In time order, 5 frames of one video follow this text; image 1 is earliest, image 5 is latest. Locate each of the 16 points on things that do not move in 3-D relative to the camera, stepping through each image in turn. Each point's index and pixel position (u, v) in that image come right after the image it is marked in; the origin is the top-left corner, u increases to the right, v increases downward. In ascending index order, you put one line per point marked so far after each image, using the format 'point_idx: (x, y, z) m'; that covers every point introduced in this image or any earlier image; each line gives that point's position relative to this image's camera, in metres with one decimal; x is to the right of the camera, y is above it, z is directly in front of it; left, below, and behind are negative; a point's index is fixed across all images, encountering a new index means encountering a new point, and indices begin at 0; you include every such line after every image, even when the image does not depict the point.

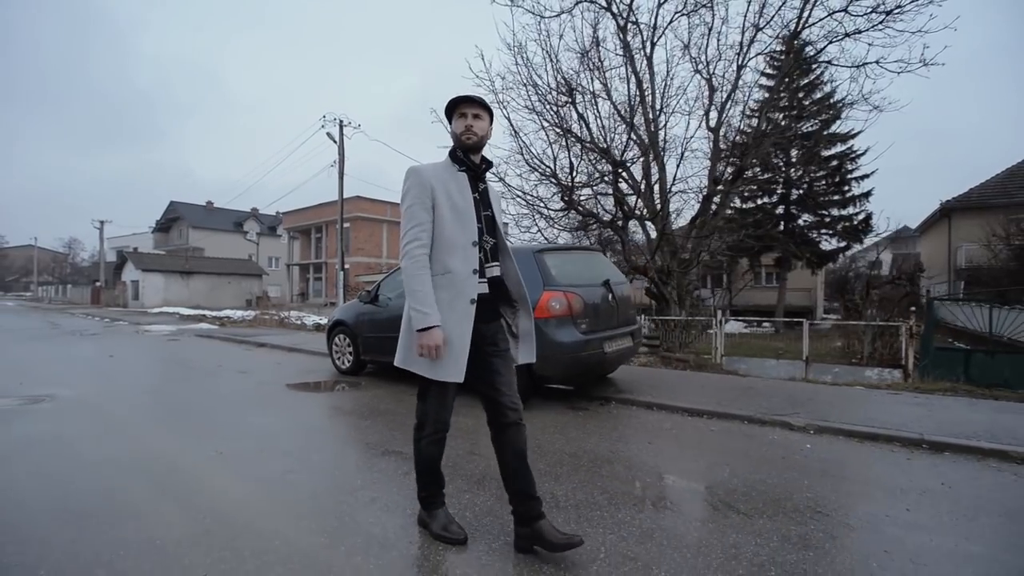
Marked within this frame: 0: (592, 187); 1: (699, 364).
0: (+1.7, +2.4, +14.3) m
1: (+3.5, -1.4, +11.3) m
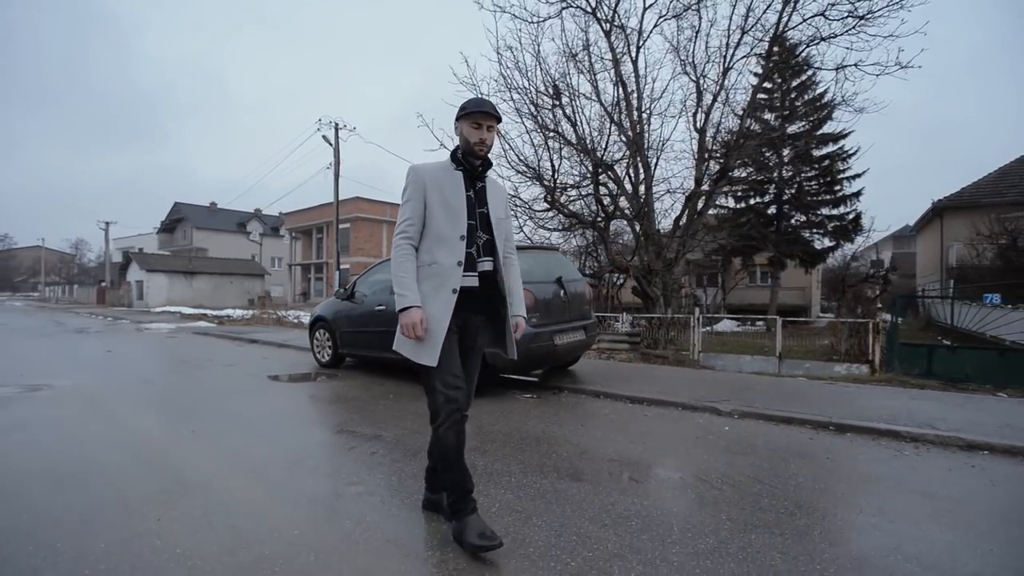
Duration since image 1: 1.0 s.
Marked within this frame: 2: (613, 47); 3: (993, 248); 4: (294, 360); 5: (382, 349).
0: (+1.4, +2.4, +14.7) m
1: (+3.2, -1.4, +11.6) m
2: (+2.6, +6.2, +15.5) m
3: (+14.6, +1.2, +18.3) m
4: (-3.1, -1.0, +8.4) m
5: (-1.6, -0.7, +6.9) m
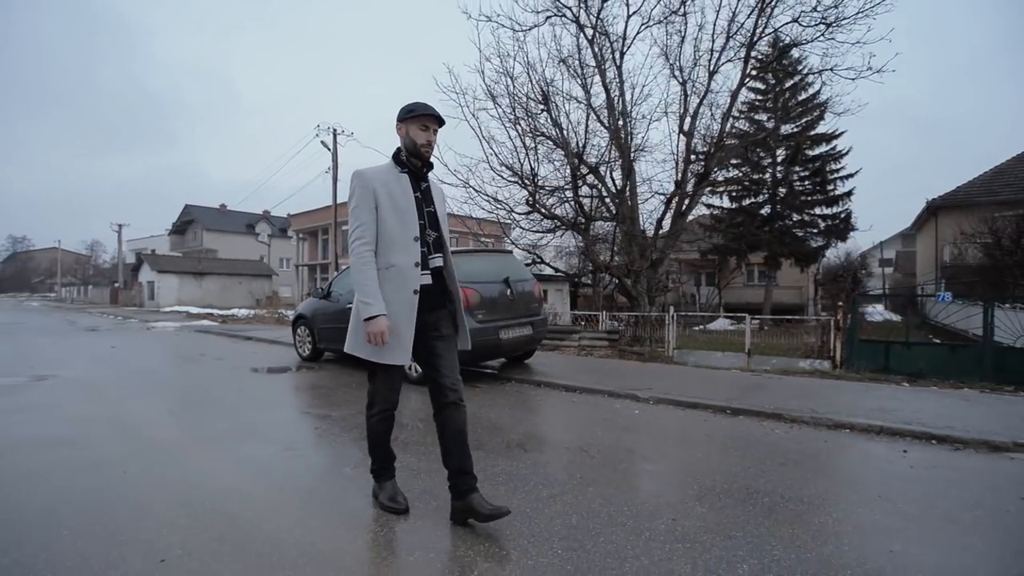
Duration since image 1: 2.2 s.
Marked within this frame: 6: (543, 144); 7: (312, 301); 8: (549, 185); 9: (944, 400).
0: (+1.1, +2.4, +15.2) m
1: (+2.9, -1.4, +12.1) m
2: (+2.3, +6.2, +16.0) m
3: (+14.4, +1.3, +18.6) m
4: (-3.5, -1.0, +9.1) m
5: (-2.0, -0.7, +7.5) m
6: (+0.8, +3.6, +15.1) m
7: (-2.7, -0.2, +8.1) m
8: (+0.9, +2.6, +15.1) m
9: (+4.2, -1.1, +5.9) m
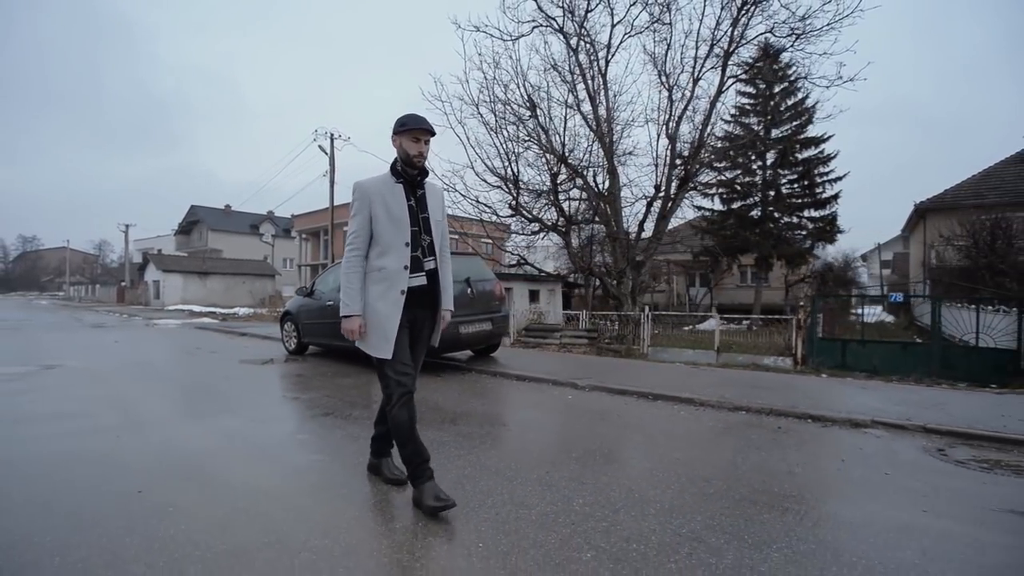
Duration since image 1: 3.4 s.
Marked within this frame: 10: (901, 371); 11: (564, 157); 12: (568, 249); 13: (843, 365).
0: (+0.8, +2.4, +15.9) m
1: (+2.5, -1.4, +12.7) m
2: (+2.0, +6.2, +16.6) m
3: (+14.1, +1.2, +19.1) m
4: (-3.9, -1.0, +9.7) m
5: (-2.5, -0.7, +8.2) m
6: (+0.4, +3.6, +15.7) m
7: (-3.1, -0.2, +8.7) m
8: (+0.6, +2.6, +15.8) m
9: (+3.8, -1.1, +6.5) m
10: (+6.4, -1.4, +9.9) m
11: (+1.3, +3.4, +15.6) m
12: (+1.6, +1.1, +16.3) m
13: (+5.7, -1.3, +10.3) m
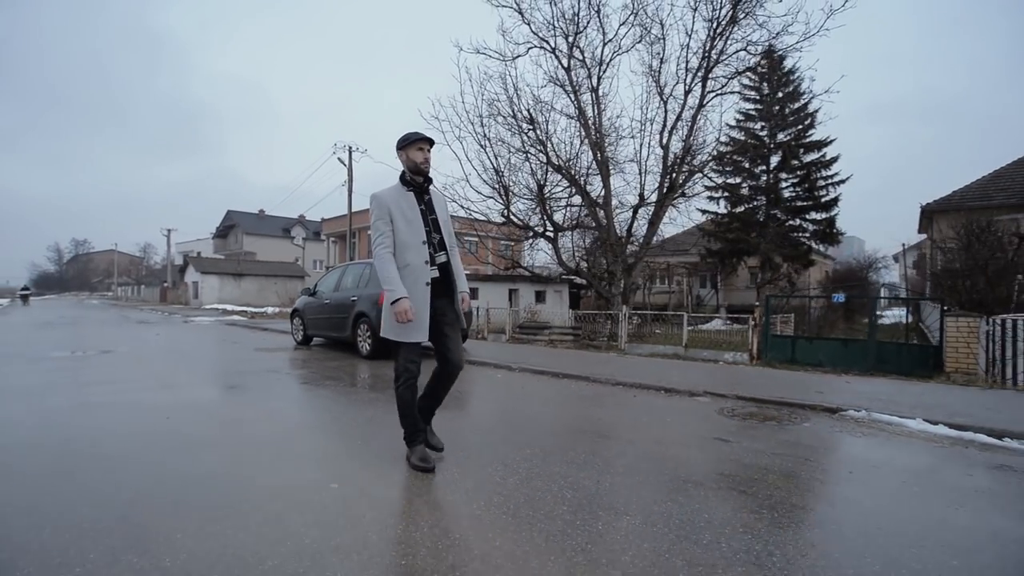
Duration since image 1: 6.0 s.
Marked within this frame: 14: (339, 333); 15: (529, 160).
0: (+0.7, +2.4, +17.2) m
1: (+2.3, -1.4, +14.0) m
2: (+2.0, +6.2, +17.9) m
3: (+14.2, +1.2, +19.7) m
4: (-4.3, -1.0, +11.3) m
5: (-2.9, -0.7, +9.7) m
6: (+0.4, +3.6, +17.0) m
7: (-3.5, -0.2, +10.3) m
8: (+0.5, +2.6, +17.1) m
9: (+3.2, -1.1, +7.7) m
10: (+6.0, -1.4, +11.0) m
11: (+1.3, +3.3, +16.9) m
12: (+1.6, +1.0, +17.6) m
13: (+5.3, -1.3, +11.4) m
14: (-2.7, -0.7, +9.6) m
15: (+0.5, +3.6, +16.9) m
